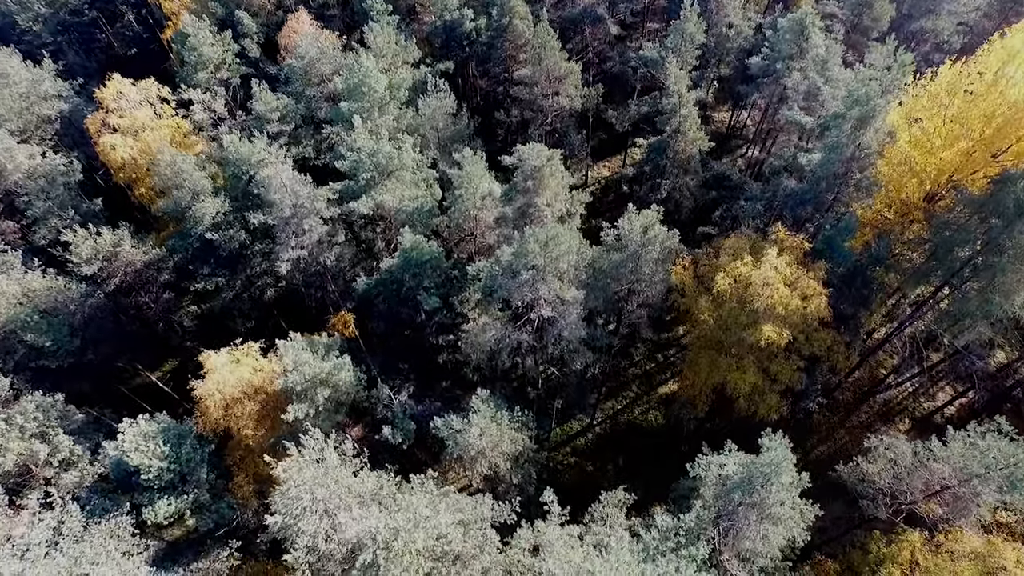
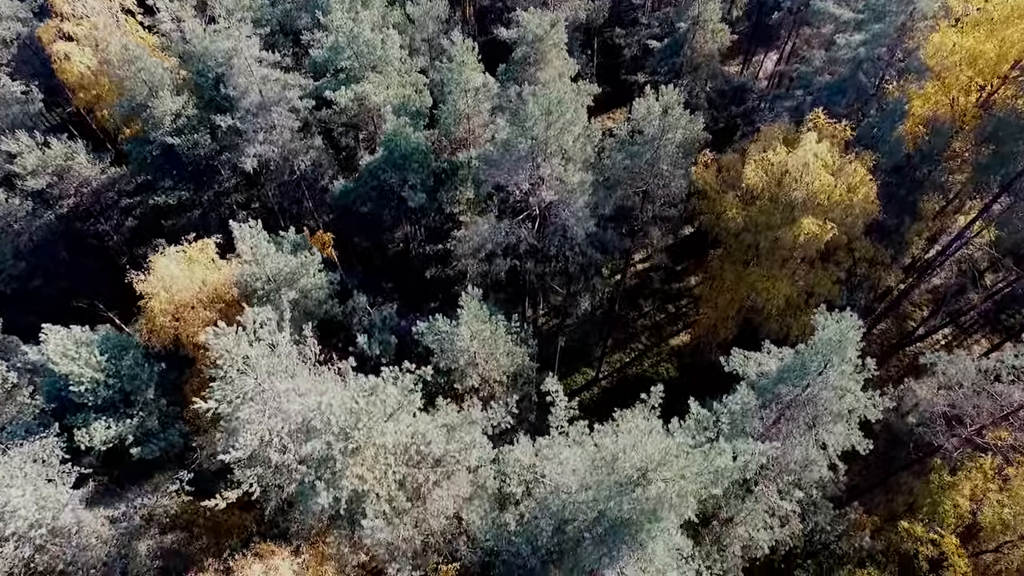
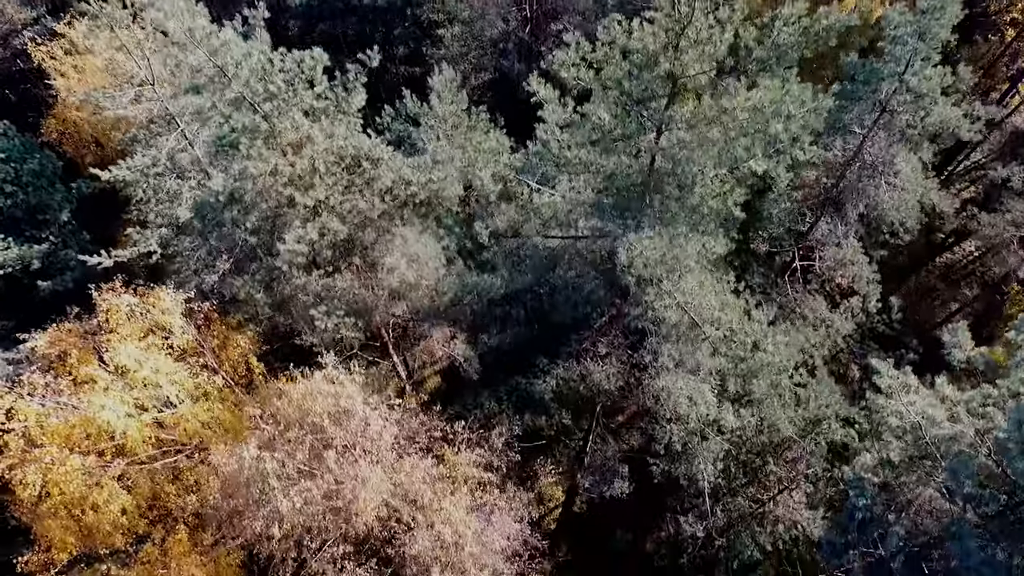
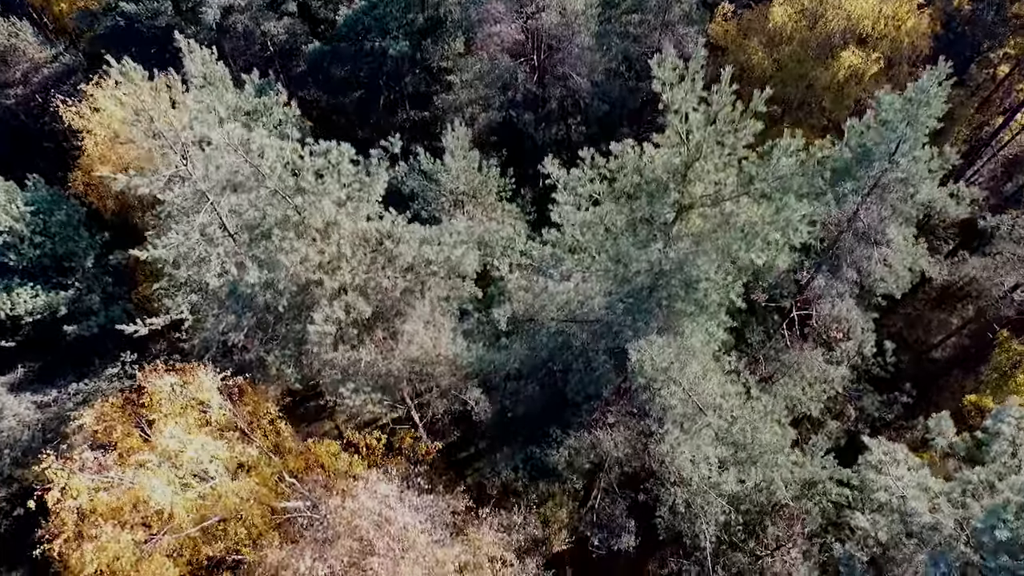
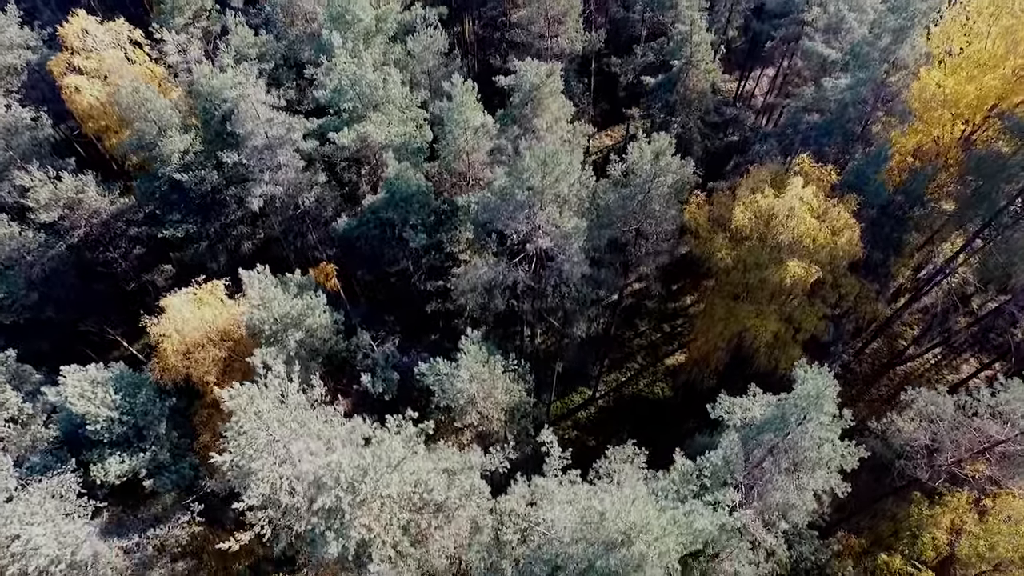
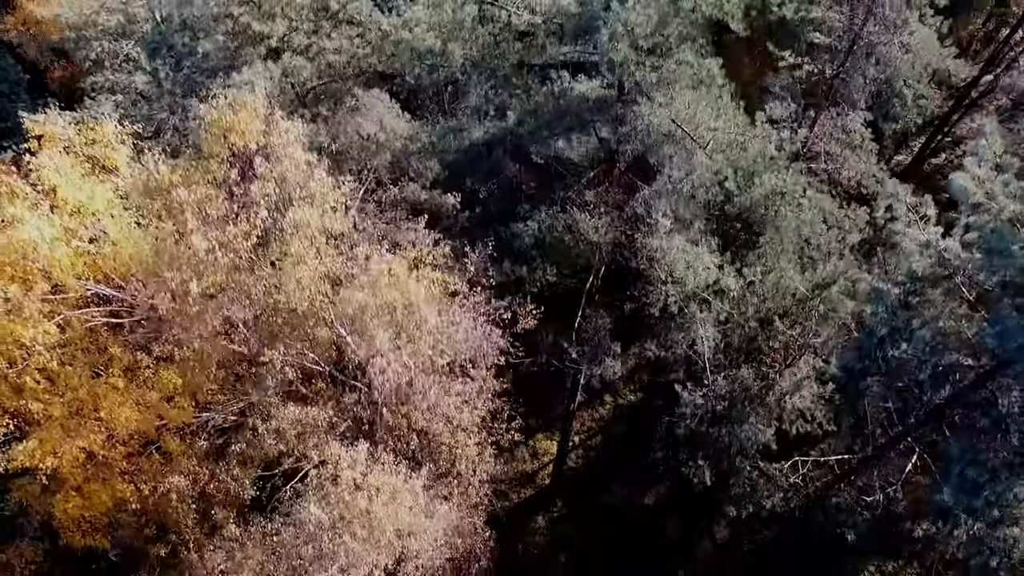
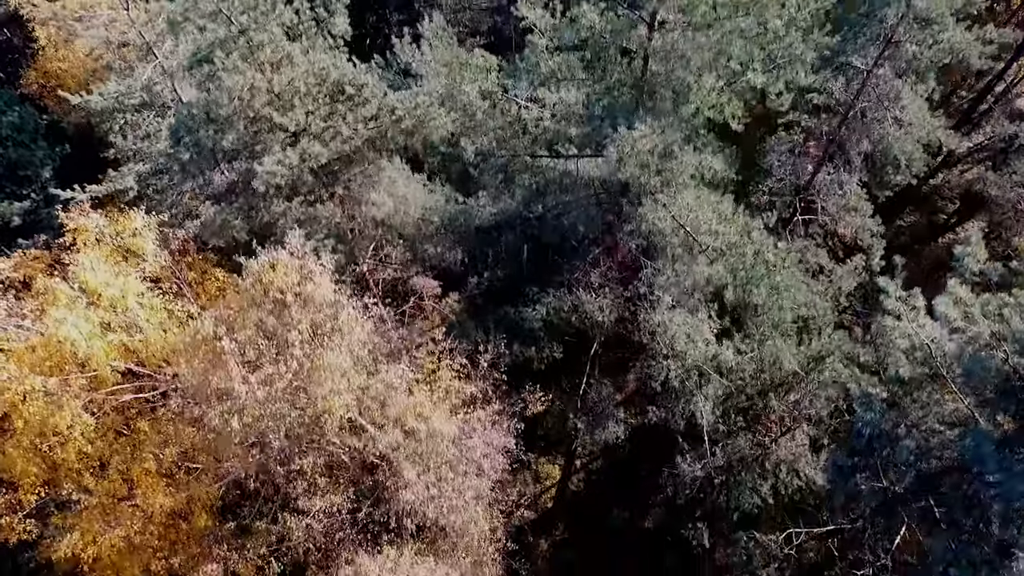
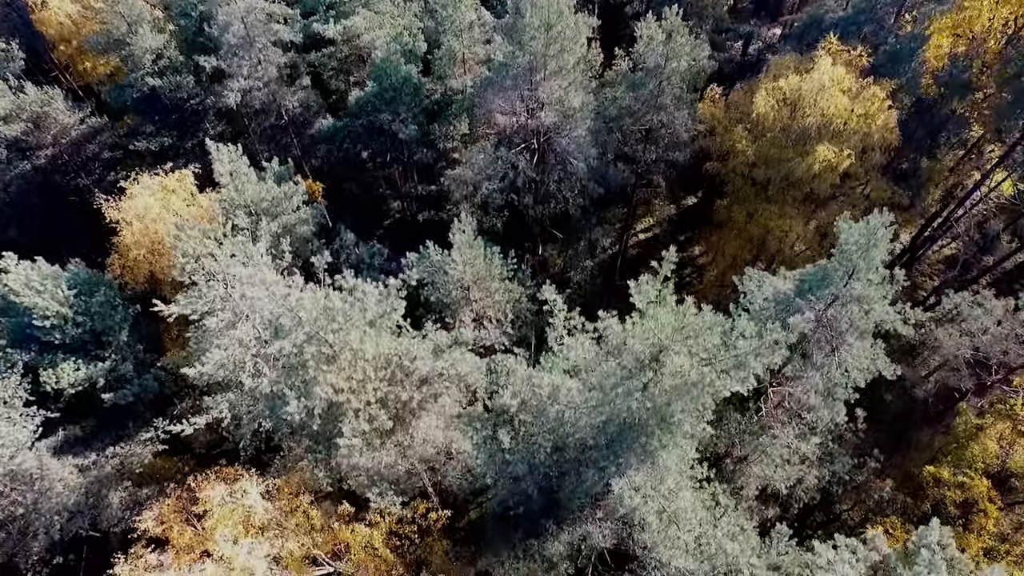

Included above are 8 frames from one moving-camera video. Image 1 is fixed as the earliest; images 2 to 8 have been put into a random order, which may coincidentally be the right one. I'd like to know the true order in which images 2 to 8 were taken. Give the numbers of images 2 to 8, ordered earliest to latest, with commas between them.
5, 2, 8, 4, 3, 7, 6
